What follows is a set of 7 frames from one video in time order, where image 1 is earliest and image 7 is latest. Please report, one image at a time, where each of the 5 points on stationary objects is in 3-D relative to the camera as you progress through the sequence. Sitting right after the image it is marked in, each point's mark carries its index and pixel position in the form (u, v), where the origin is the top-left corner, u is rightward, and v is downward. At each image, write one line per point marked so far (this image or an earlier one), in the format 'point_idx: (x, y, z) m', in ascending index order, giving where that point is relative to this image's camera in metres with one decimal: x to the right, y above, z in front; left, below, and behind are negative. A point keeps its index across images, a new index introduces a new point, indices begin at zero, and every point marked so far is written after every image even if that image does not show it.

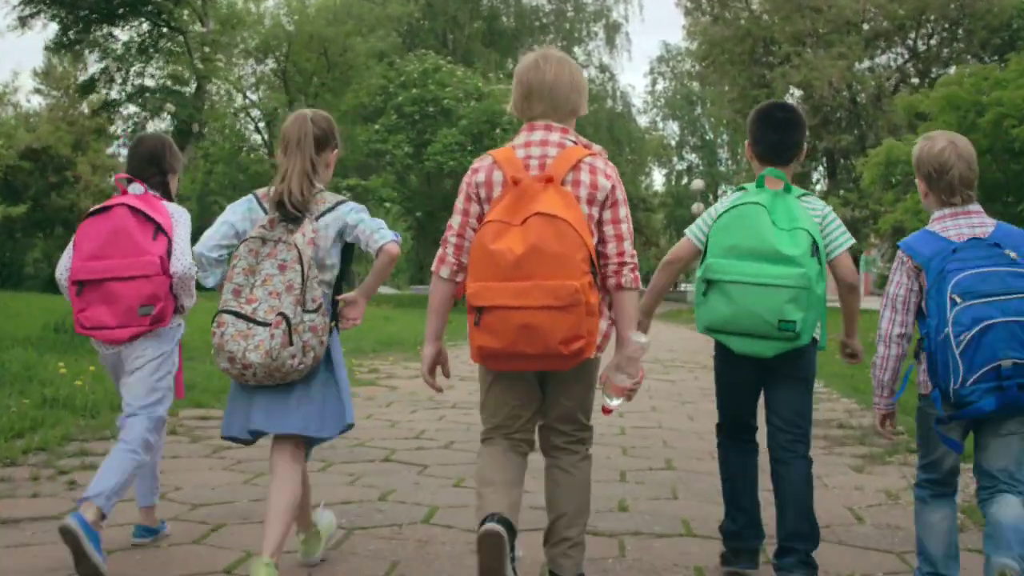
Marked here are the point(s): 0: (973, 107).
0: (+7.7, +3.0, +16.6) m
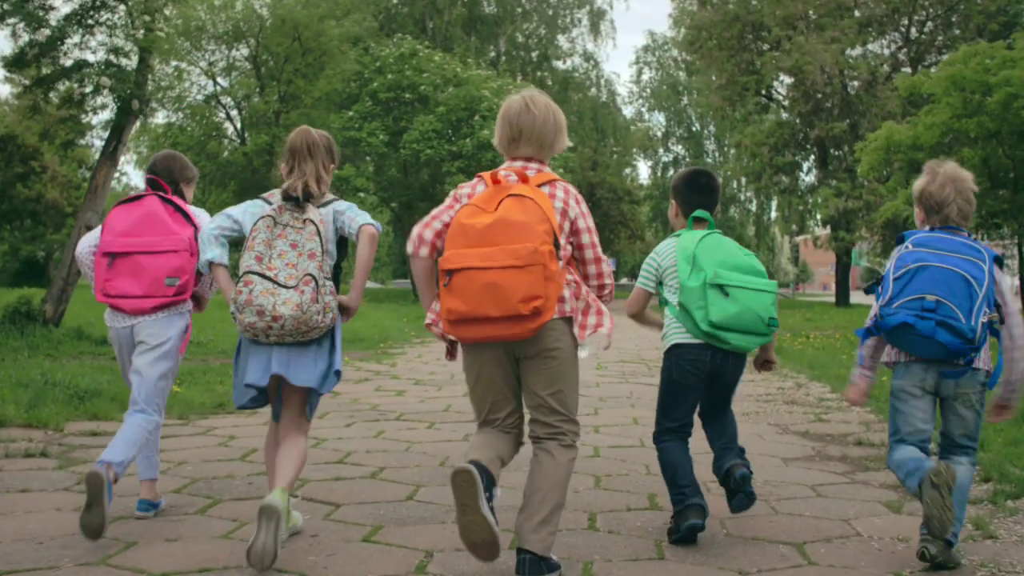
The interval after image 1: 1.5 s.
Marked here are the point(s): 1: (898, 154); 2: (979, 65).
0: (+7.3, +3.1, +15.6) m
1: (+6.9, +2.4, +17.7) m
2: (+7.5, +3.6, +15.9) m
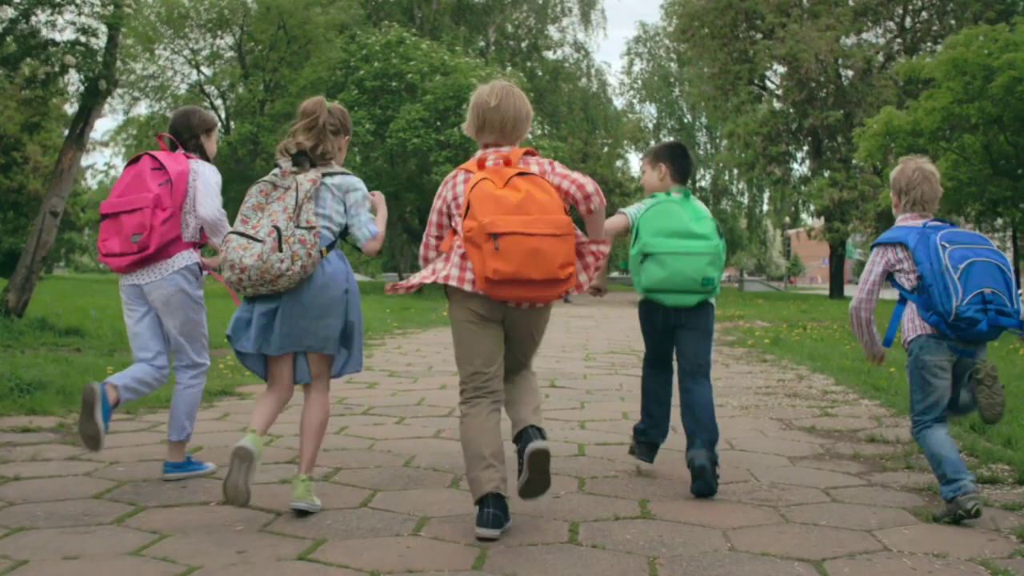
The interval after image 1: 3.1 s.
0: (+7.1, +3.3, +15.0) m
1: (+6.6, +2.6, +17.1) m
2: (+7.3, +3.7, +15.4) m
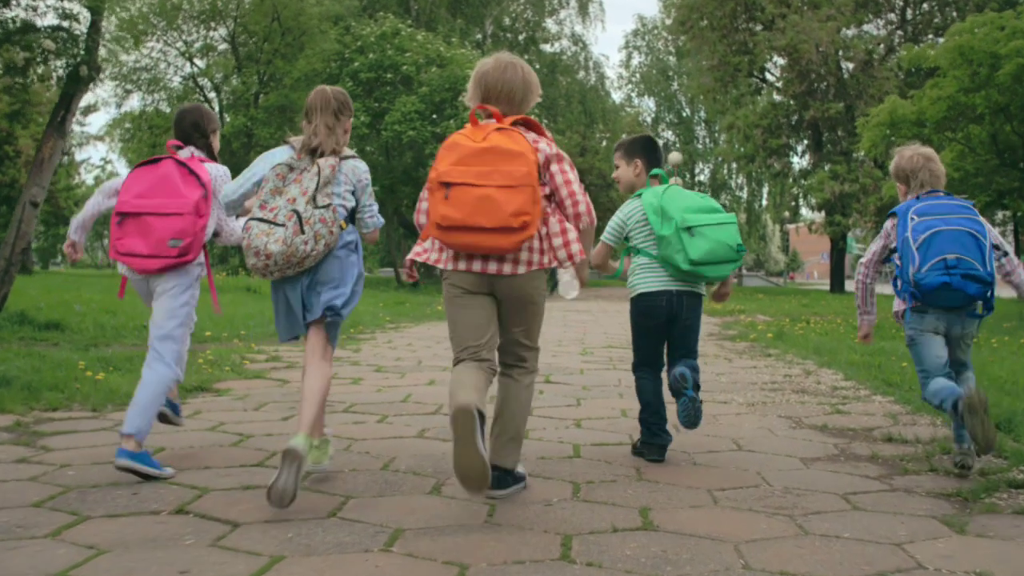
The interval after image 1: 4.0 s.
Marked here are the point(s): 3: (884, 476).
0: (+7.1, +3.4, +14.7) m
1: (+6.6, +2.7, +16.8) m
2: (+7.2, +3.8, +15.0) m
3: (+1.6, -0.8, +4.2) m
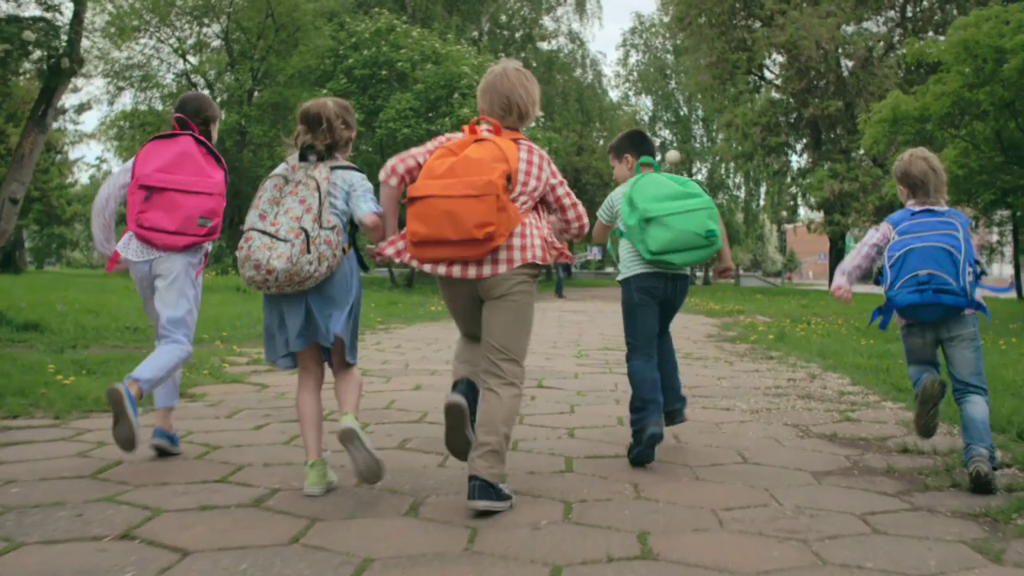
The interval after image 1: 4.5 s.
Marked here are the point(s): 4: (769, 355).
0: (+7.0, +3.4, +14.4) m
1: (+6.5, +2.7, +16.5) m
2: (+7.1, +3.8, +14.7) m
3: (+1.5, -0.8, +3.8) m
4: (+2.3, -0.6, +8.7) m
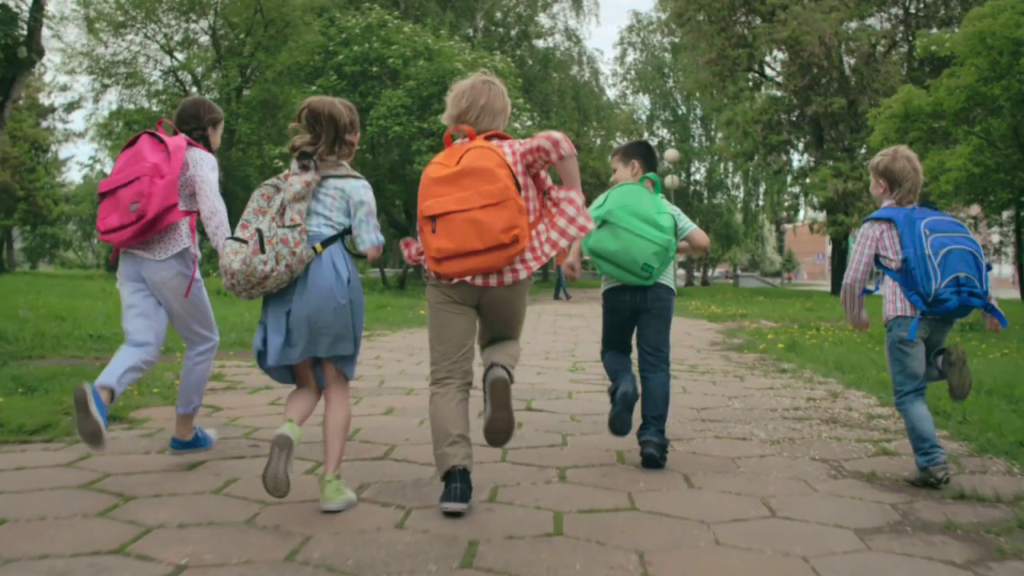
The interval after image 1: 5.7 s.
0: (+6.9, +3.3, +13.6) m
1: (+6.4, +2.6, +15.7) m
2: (+7.0, +3.8, +13.9) m
3: (+1.4, -0.8, +3.1) m
4: (+2.2, -0.6, +8.0) m
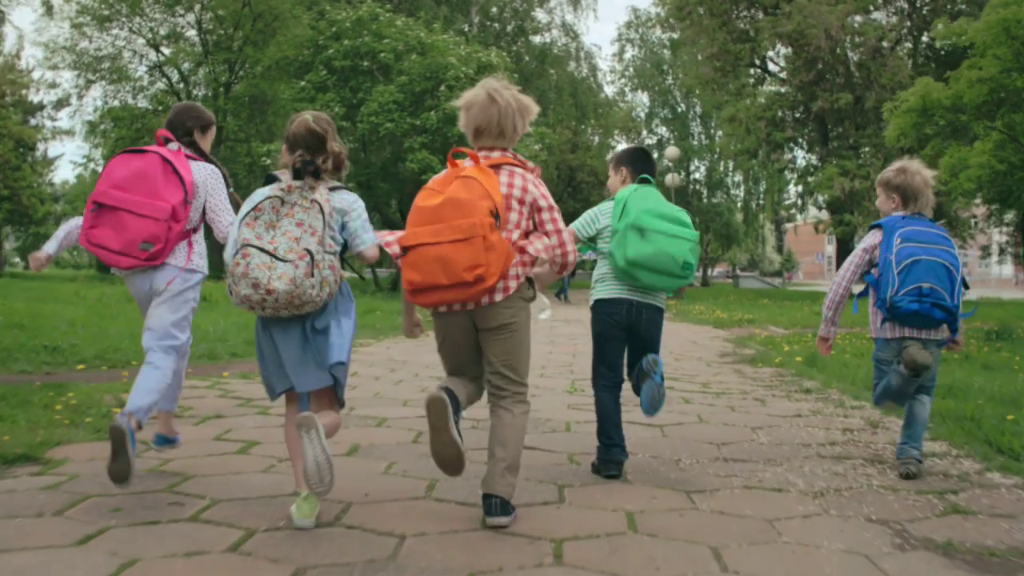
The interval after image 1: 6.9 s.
0: (+6.8, +3.3, +12.8) m
1: (+6.3, +2.6, +14.9) m
2: (+6.9, +3.7, +13.1) m
3: (+1.4, -0.9, +2.2) m
4: (+2.1, -0.7, +7.1) m
